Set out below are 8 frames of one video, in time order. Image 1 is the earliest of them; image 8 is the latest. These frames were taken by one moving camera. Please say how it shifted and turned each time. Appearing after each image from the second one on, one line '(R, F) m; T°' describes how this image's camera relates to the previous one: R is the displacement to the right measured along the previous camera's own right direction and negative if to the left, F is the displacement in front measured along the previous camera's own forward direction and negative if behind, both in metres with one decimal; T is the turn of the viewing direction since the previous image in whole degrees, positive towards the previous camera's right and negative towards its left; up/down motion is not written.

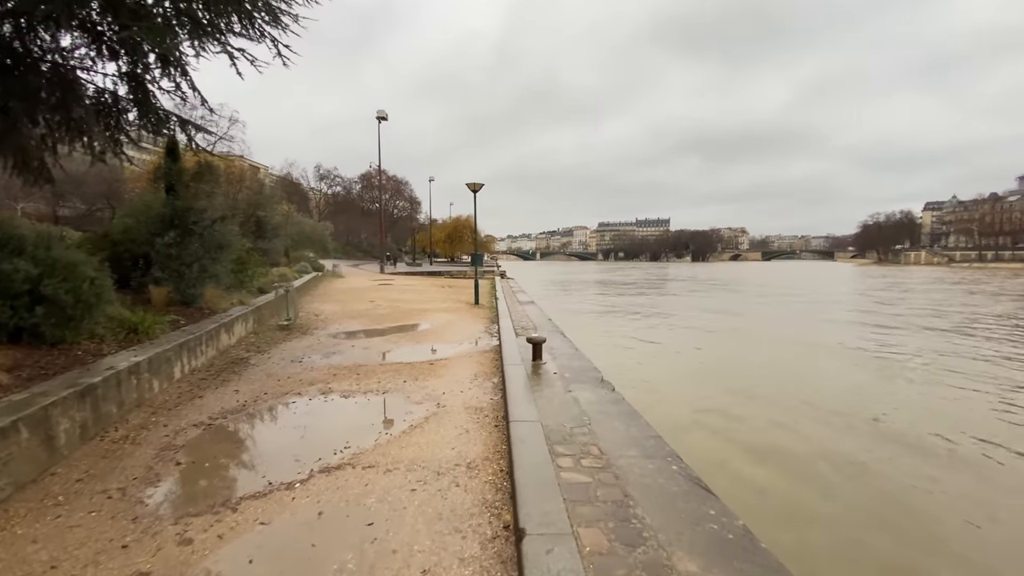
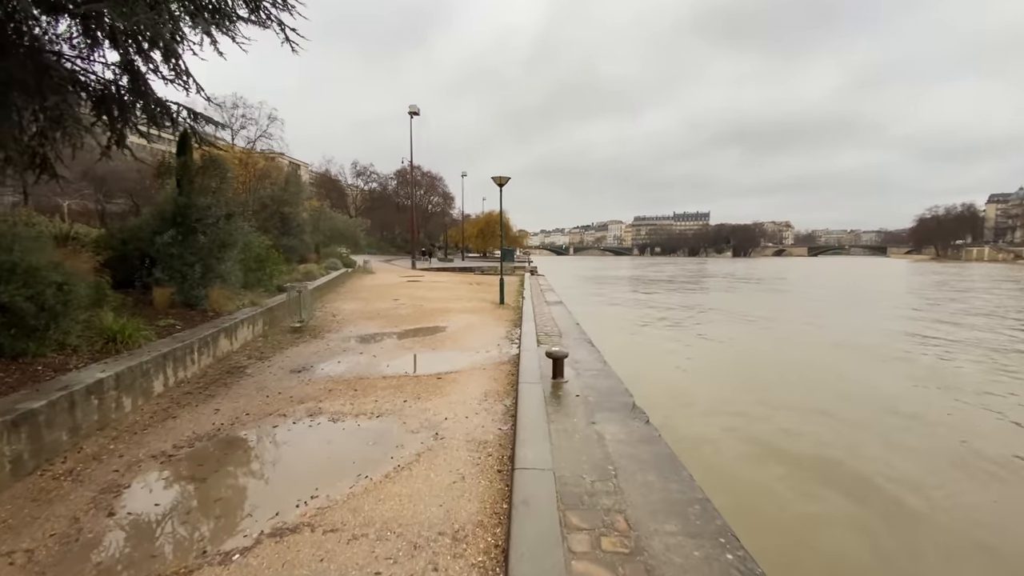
(+0.2, +0.8) m; -4°
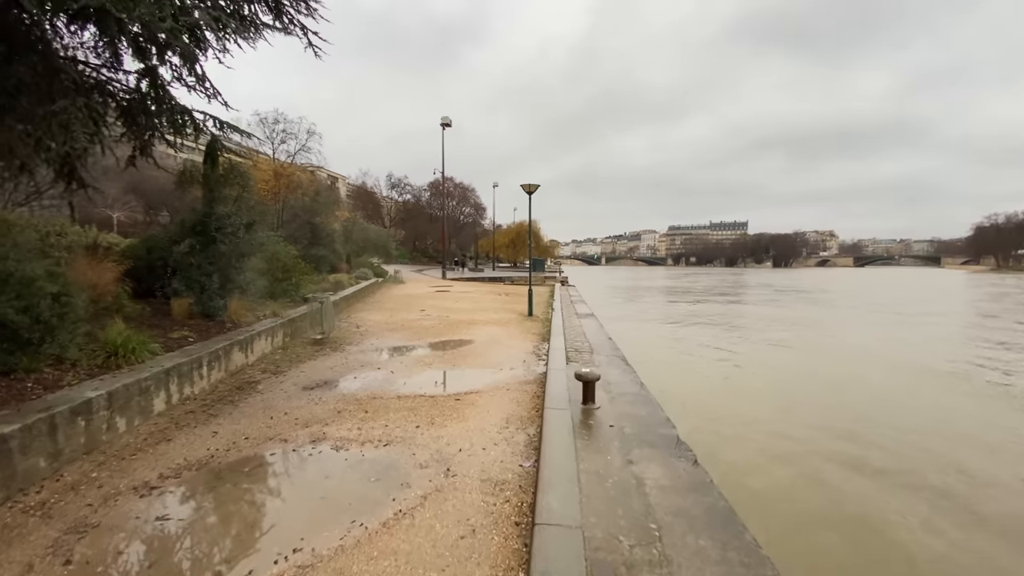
(+0.1, +0.5) m; -4°
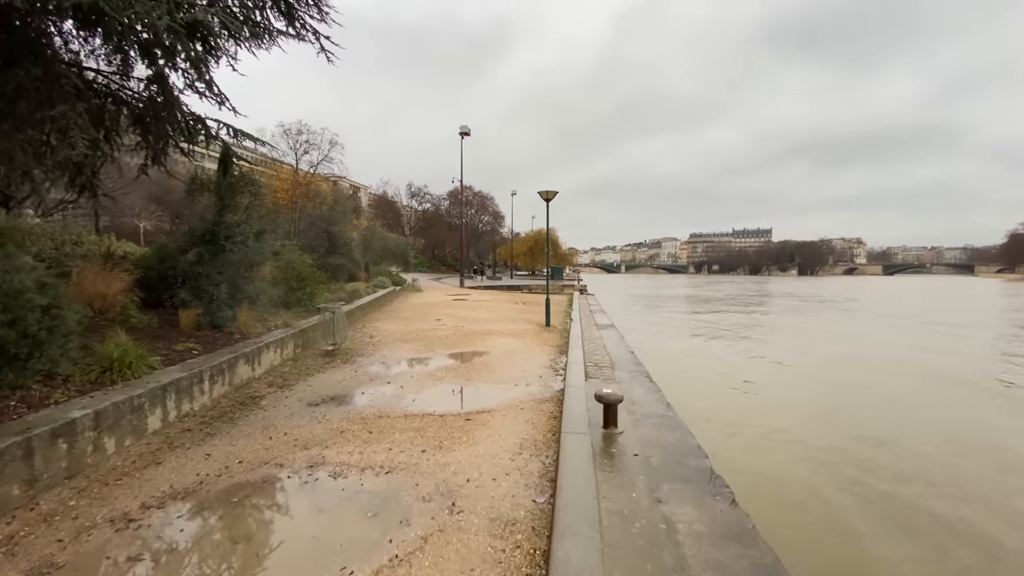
(0.0, +0.4) m; -2°
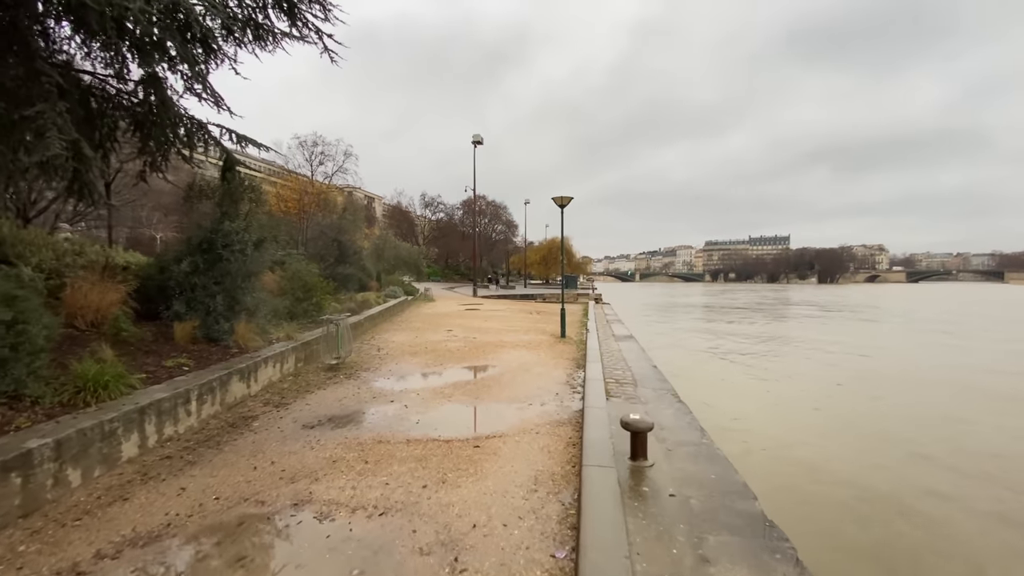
(0.0, +0.5) m; -2°
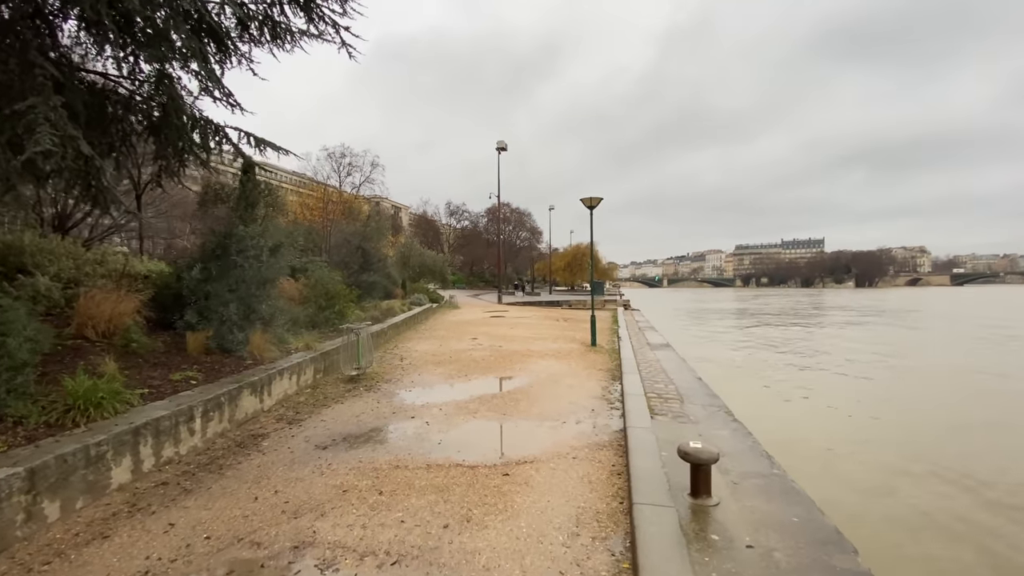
(-0.1, +0.6) m; -3°
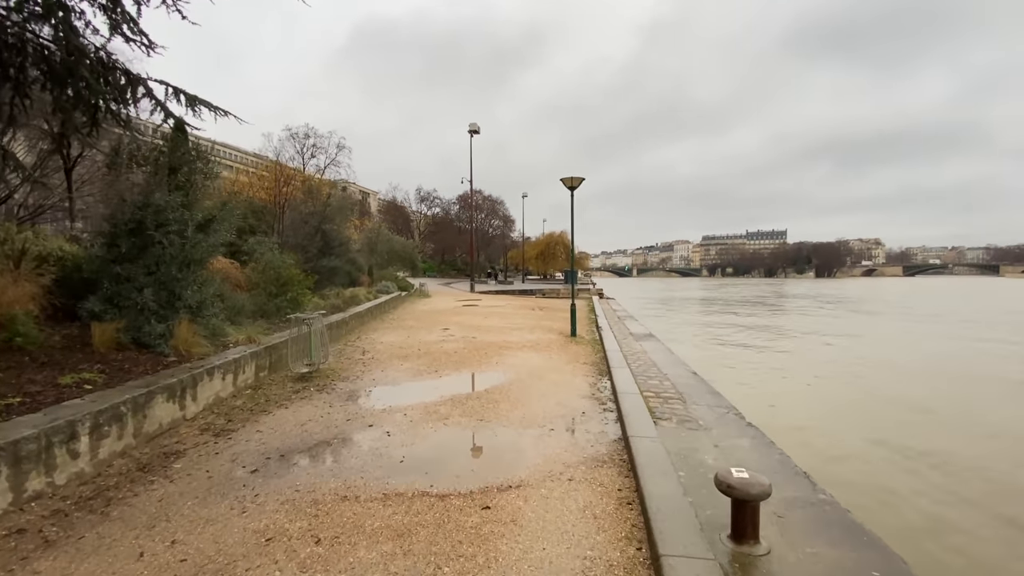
(-0.1, +0.9) m; +4°
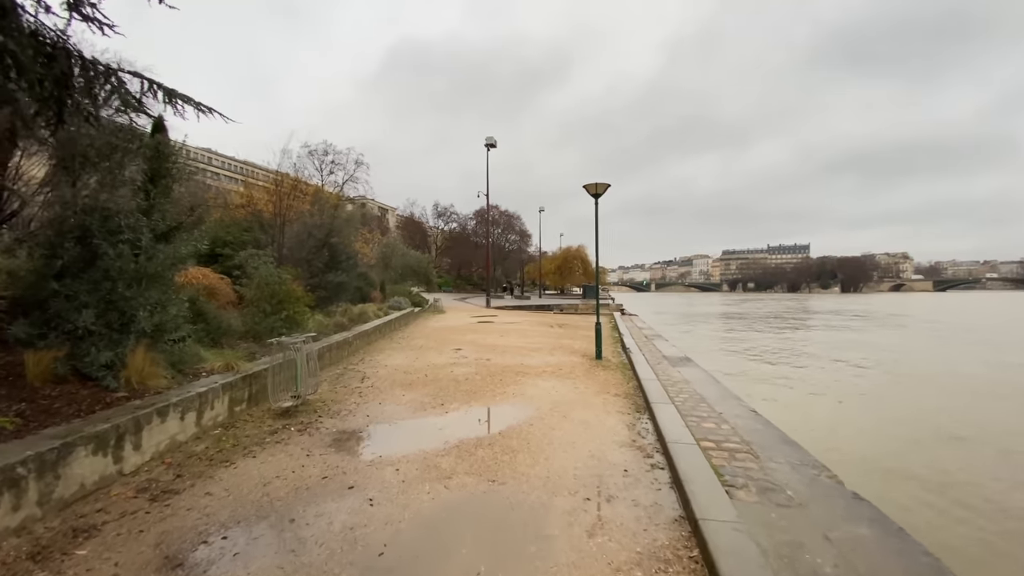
(0.0, +1.1) m; -2°
